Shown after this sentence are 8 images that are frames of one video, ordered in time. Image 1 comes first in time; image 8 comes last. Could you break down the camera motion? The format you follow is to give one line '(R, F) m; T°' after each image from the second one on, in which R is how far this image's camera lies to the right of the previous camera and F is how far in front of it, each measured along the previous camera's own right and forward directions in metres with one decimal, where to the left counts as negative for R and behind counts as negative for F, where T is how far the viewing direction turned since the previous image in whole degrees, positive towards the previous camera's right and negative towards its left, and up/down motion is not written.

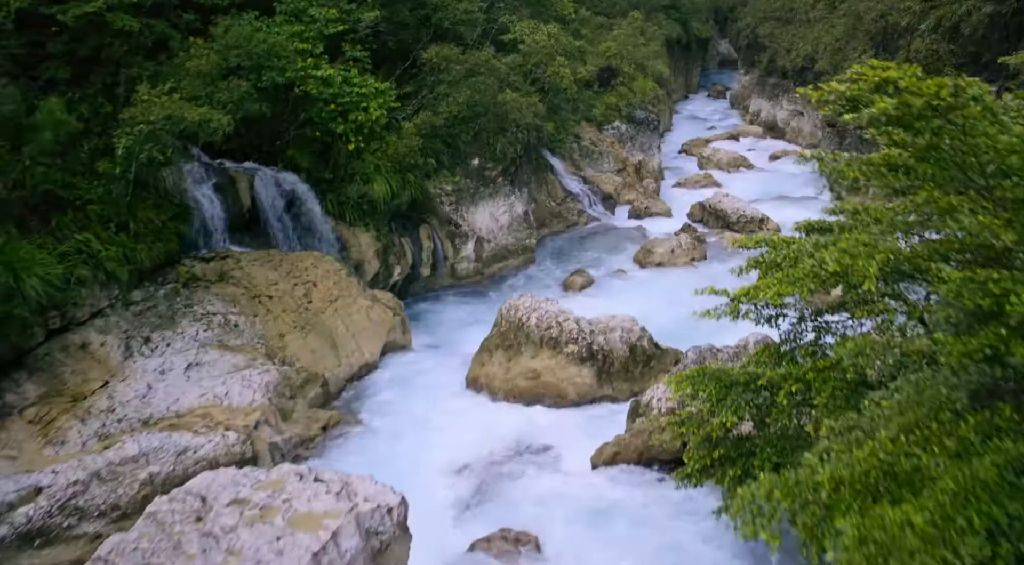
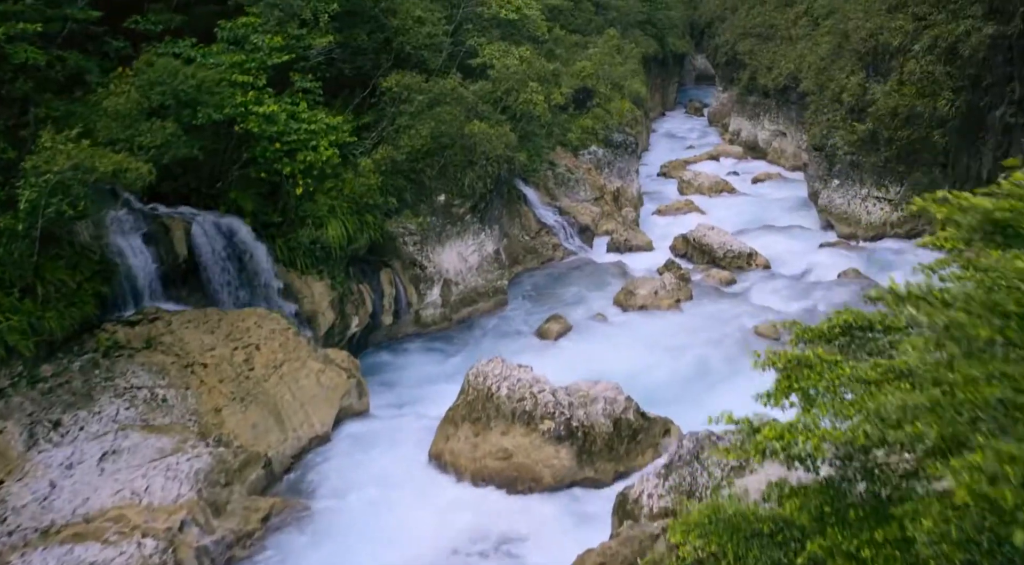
(+0.2, +1.4) m; +2°
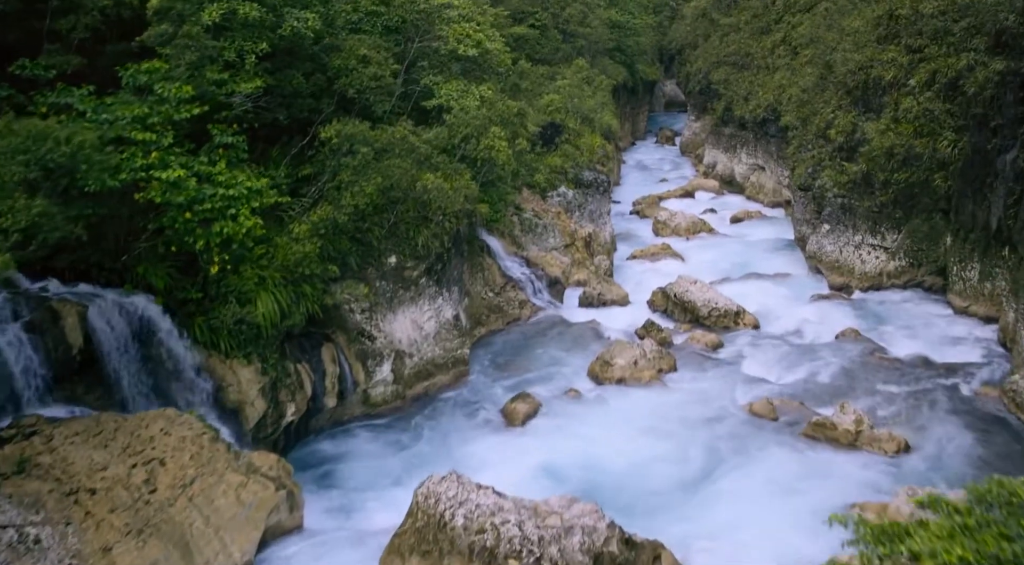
(+0.2, +1.9) m; +2°
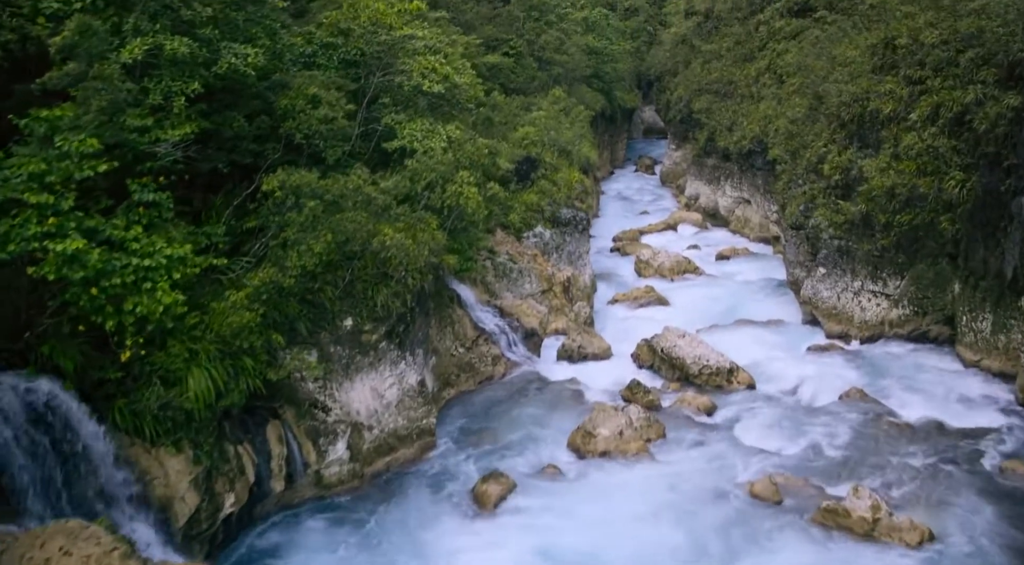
(+0.2, +1.5) m; +2°
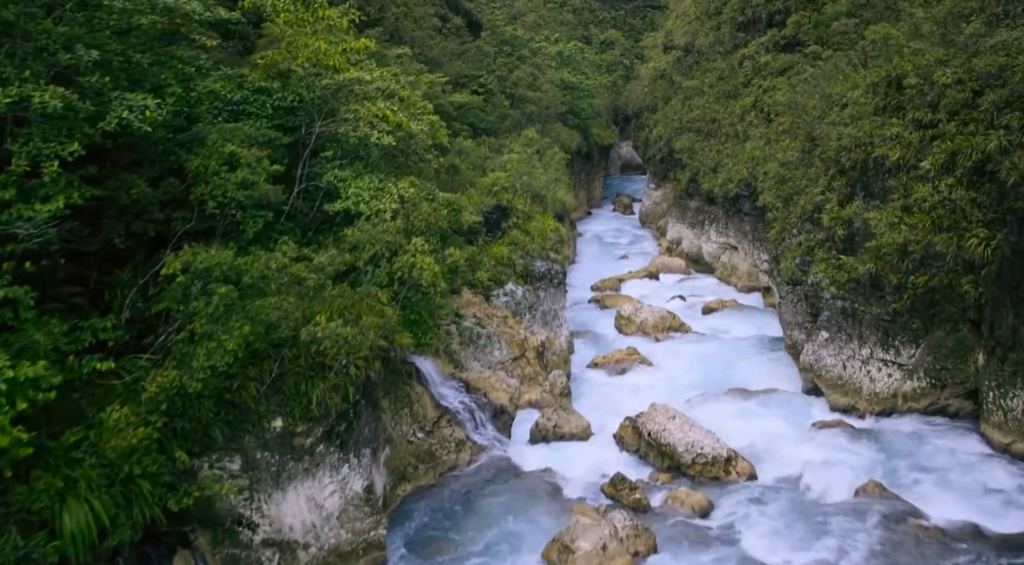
(+0.3, +1.9) m; +2°
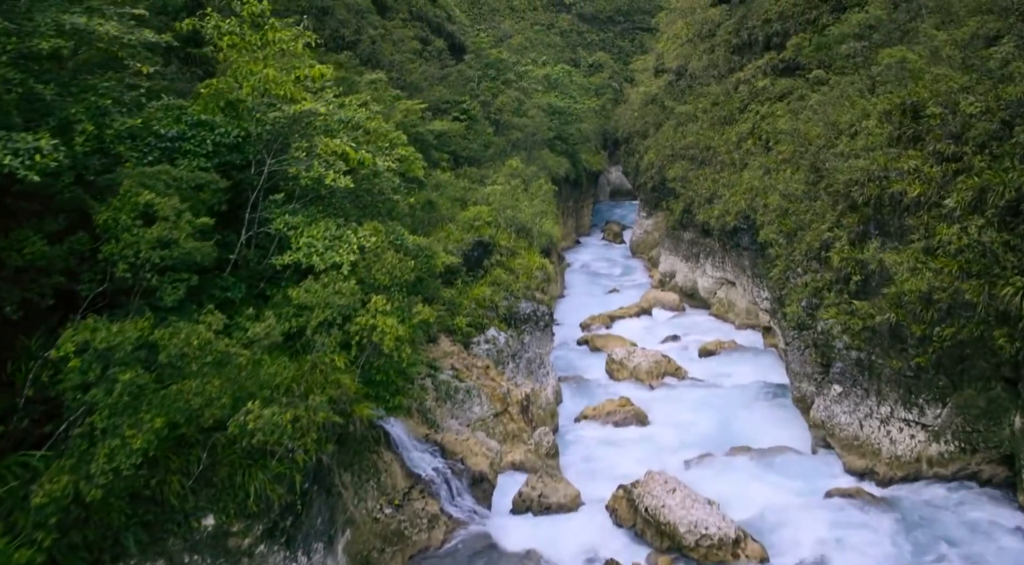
(+0.2, +1.5) m; +1°
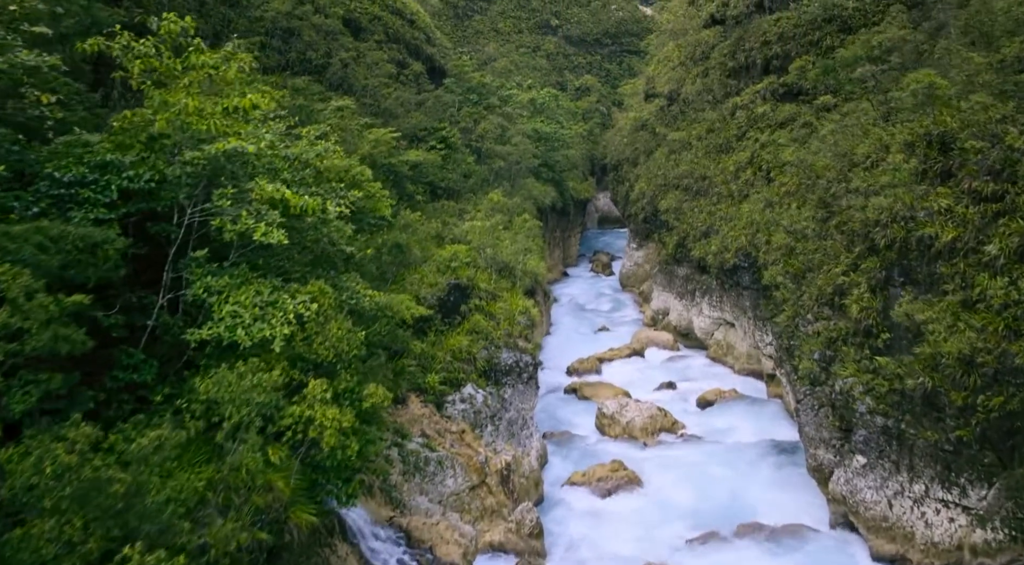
(+0.2, +1.8) m; +1°
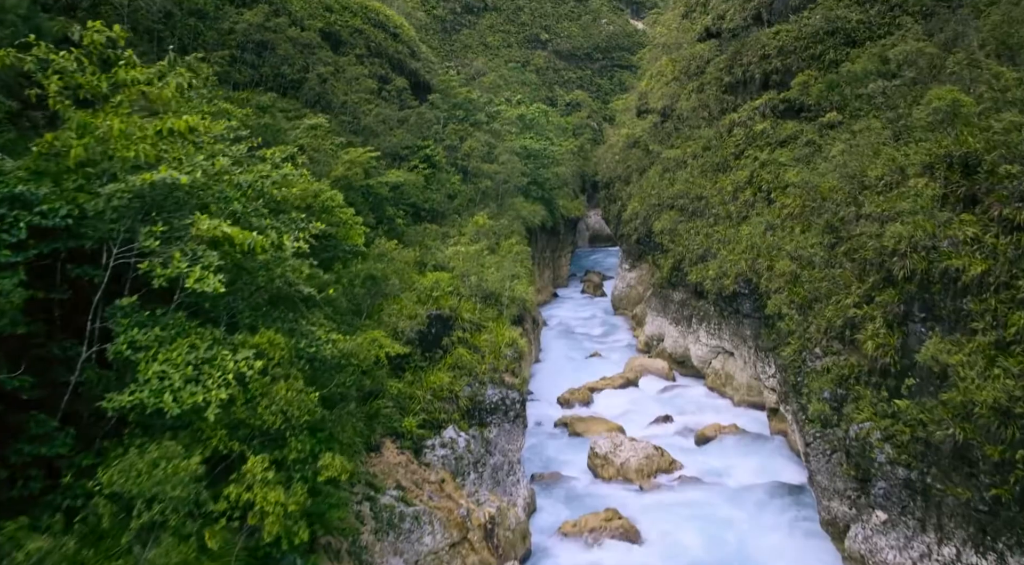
(+0.1, +1.2) m; +1°
